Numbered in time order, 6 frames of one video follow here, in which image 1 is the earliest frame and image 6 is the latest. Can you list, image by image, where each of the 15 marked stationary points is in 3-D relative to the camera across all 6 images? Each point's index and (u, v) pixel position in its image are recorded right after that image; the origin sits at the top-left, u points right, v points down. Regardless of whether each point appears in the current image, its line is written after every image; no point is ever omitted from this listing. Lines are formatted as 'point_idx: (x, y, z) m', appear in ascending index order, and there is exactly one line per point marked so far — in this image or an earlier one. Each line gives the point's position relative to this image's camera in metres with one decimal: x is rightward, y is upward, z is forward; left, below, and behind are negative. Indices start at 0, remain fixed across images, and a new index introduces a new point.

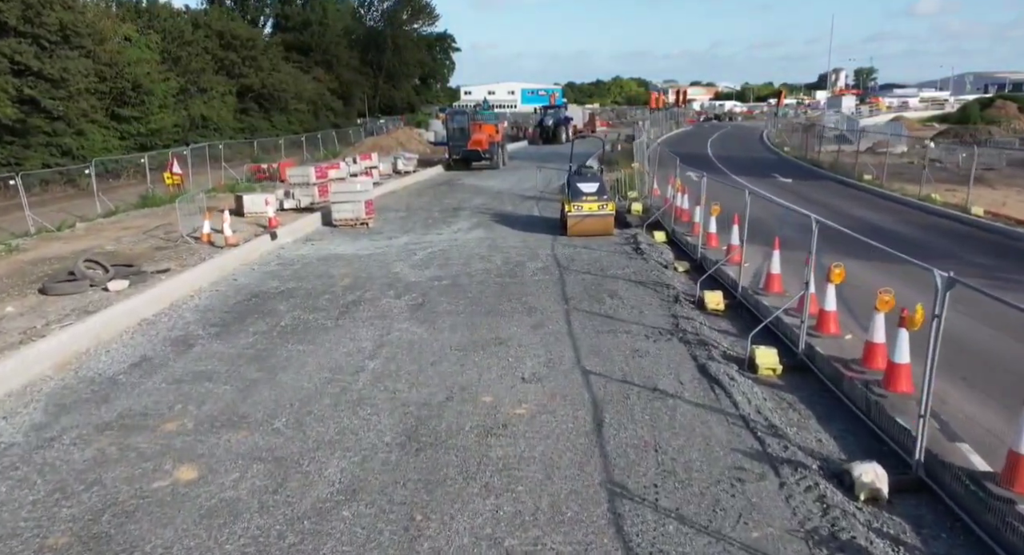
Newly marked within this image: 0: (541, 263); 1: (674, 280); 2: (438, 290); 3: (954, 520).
0: (+0.5, +0.3, +14.8) m
1: (+2.6, 0.0, +12.9) m
2: (-1.2, -0.2, +12.9) m
3: (+3.0, -1.6, +5.4) m
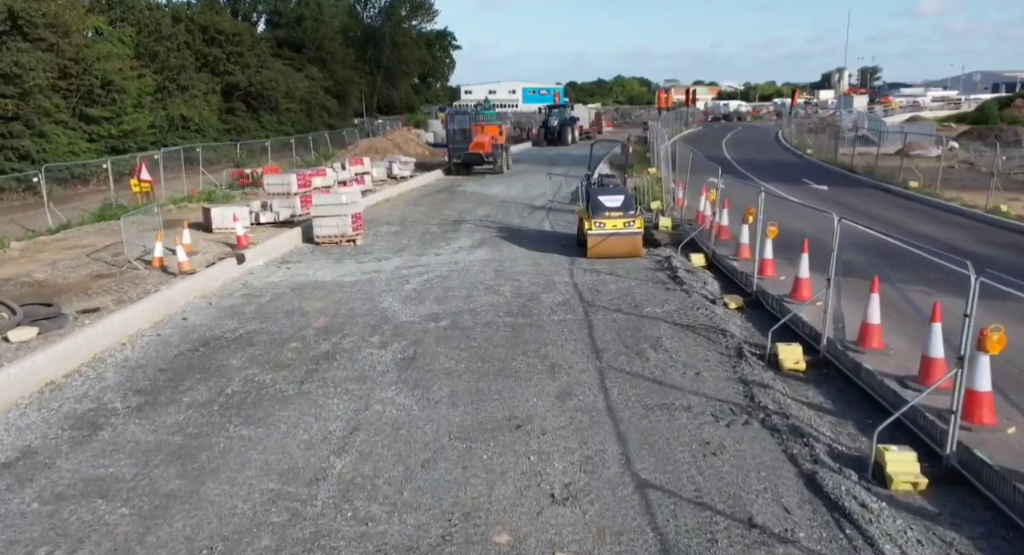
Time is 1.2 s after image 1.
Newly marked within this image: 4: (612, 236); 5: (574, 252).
0: (+0.7, -0.3, +12.2) m
1: (+2.8, -0.6, +10.3) m
2: (-1.0, -0.8, +10.3) m
3: (+3.1, -2.2, +2.8) m
4: (+1.9, +0.8, +14.9) m
5: (+1.2, +0.5, +15.8) m
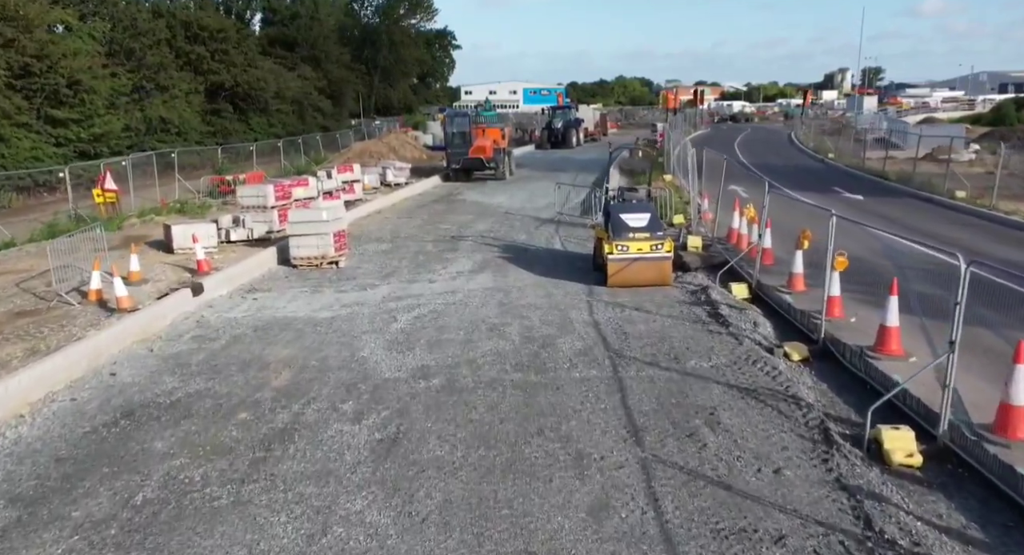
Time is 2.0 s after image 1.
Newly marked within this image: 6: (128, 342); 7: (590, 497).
0: (+0.8, -0.8, +9.9) m
1: (+2.9, -1.1, +8.1) m
2: (-0.9, -1.3, +8.1) m
3: (+3.3, -2.7, +0.5) m
4: (+2.0, +0.3, +12.7) m
5: (+1.3, 0.0, +13.6) m
6: (-4.8, -0.8, +10.0) m
7: (+0.6, -1.6, +6.0) m
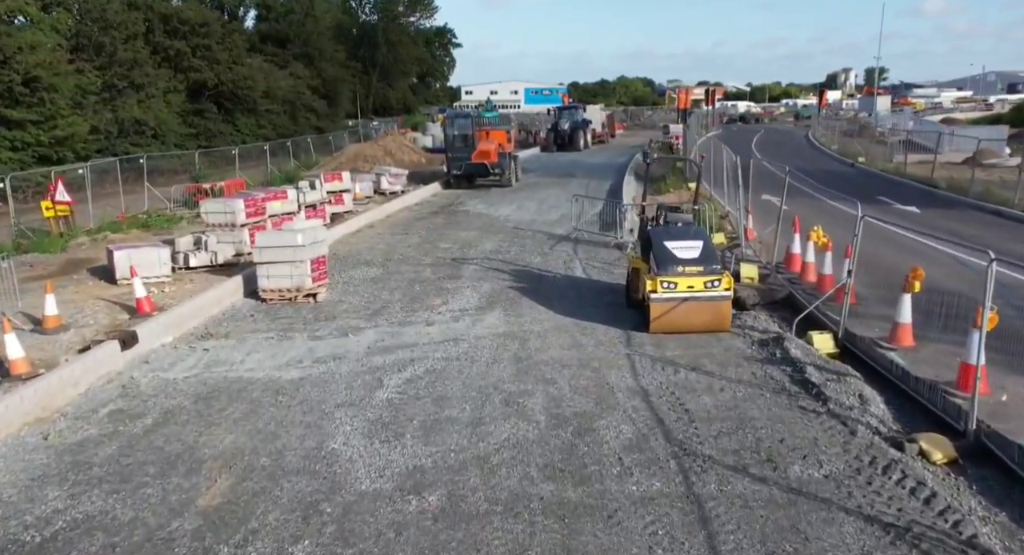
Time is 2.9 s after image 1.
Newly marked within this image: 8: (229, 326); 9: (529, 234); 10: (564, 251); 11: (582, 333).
0: (+1.1, -1.3, +7.3) m
1: (+3.1, -1.6, +5.4) m
2: (-0.7, -1.8, +5.5) m
3: (+3.5, -3.2, -2.1) m
4: (+2.2, -0.3, +10.1) m
5: (+1.6, -0.6, +11.0) m
6: (-4.6, -1.4, +7.4) m
7: (+0.8, -2.2, +3.4) m
8: (-3.9, -0.6, +11.1) m
9: (+0.4, +1.0, +18.3) m
10: (+1.1, +0.5, +16.2) m
11: (+0.9, -0.7, +10.4) m
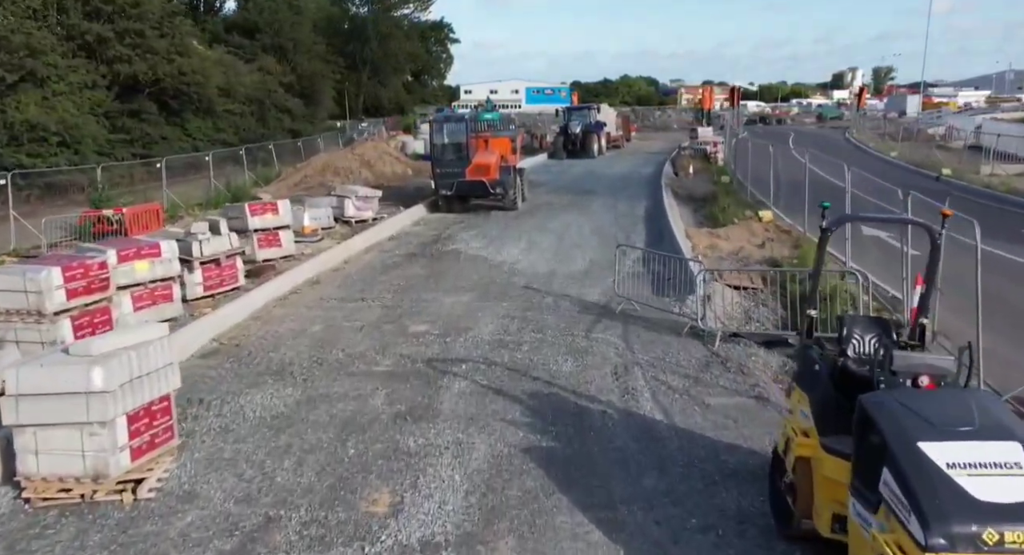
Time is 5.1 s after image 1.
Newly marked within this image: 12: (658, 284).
0: (+1.2, -2.7, +1.0) m
1: (+3.3, -3.0, -0.9) m
2: (-0.5, -3.2, -0.9) m
3: (+3.6, -4.6, -8.4) m
4: (+2.3, -1.6, +3.7) m
5: (+1.7, -1.9, +4.6) m
6: (-4.4, -2.7, +1.1) m
7: (+1.0, -3.5, -3.0) m
8: (-3.8, -2.0, +4.8) m
9: (+0.5, -0.3, +11.9) m
10: (+1.2, -0.8, +9.8) m
11: (+1.1, -2.0, +4.1) m
12: (+2.4, -0.1, +13.0) m
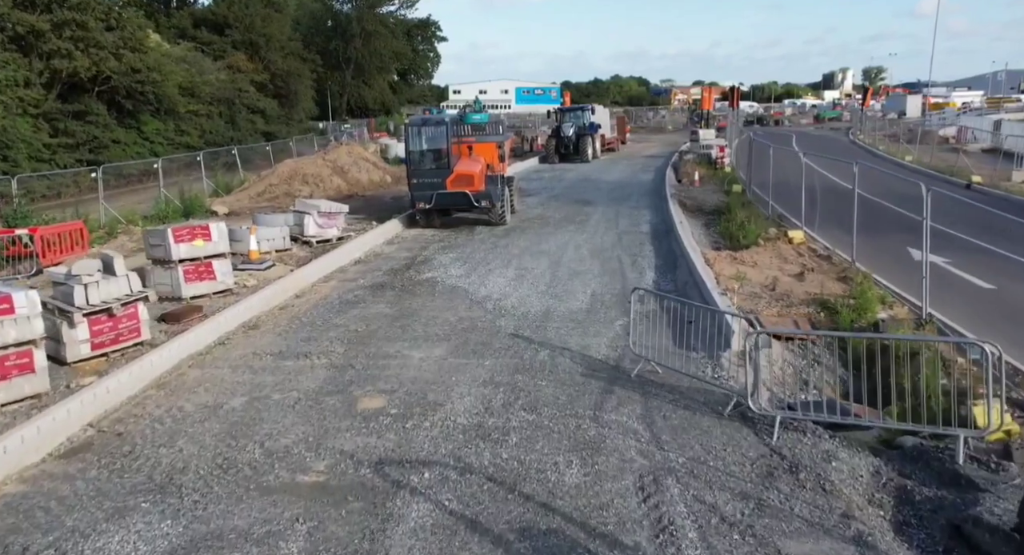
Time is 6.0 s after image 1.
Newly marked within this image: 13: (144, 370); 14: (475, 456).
0: (+1.2, -3.3, -1.7) m
1: (+3.3, -3.6, -3.6) m
2: (-0.5, -3.7, -3.6) m
3: (+3.7, -5.1, -11.1) m
4: (+2.3, -2.2, +1.1) m
5: (+1.6, -2.5, +1.9) m
6: (-4.5, -3.3, -1.7) m
7: (+1.0, -4.1, -5.7) m
8: (-3.9, -2.6, +2.0) m
9: (+0.4, -0.9, +9.2) m
10: (+1.1, -1.4, +7.2) m
11: (+1.0, -2.6, +1.4) m
12: (+2.2, -0.7, +10.4) m
13: (-3.9, -0.9, +8.6) m
14: (-0.3, -1.5, +6.8) m
